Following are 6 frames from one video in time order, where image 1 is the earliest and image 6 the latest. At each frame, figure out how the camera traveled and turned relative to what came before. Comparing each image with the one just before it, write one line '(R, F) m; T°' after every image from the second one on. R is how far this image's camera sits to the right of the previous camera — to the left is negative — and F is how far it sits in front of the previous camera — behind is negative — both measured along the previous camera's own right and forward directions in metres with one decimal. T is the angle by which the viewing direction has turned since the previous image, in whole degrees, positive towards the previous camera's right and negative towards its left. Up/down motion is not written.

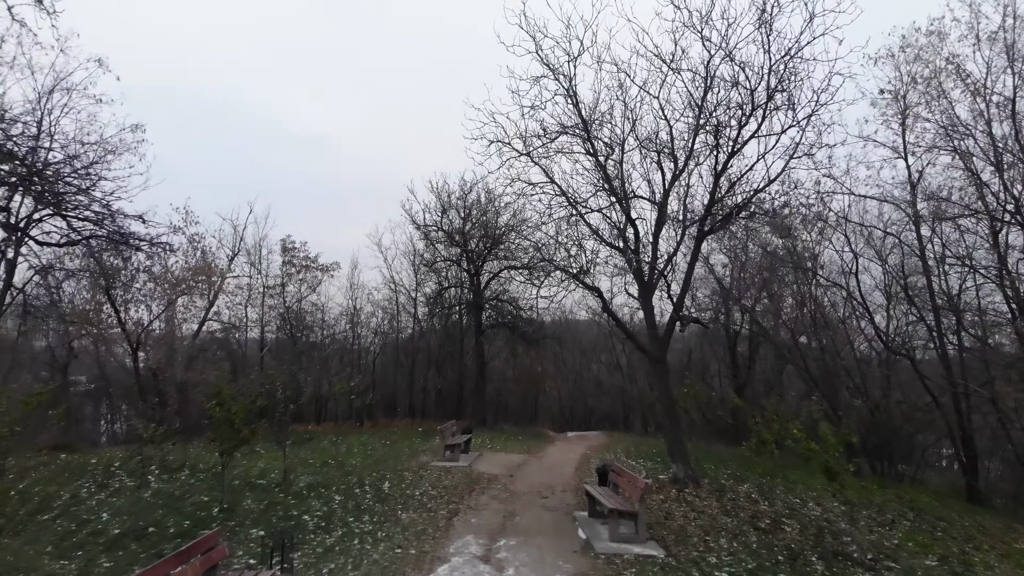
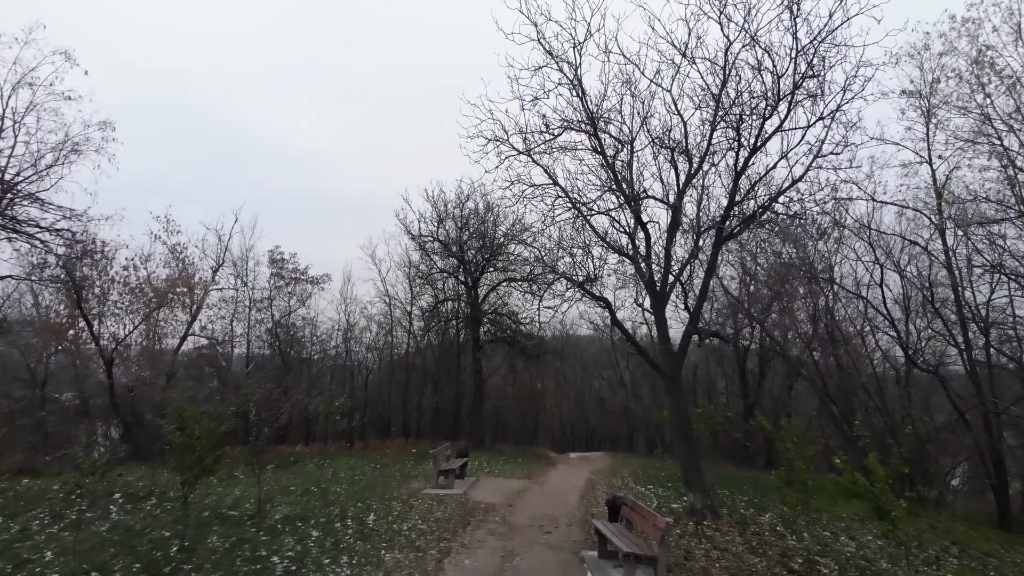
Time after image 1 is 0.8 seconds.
(0.0, +1.1) m; 0°
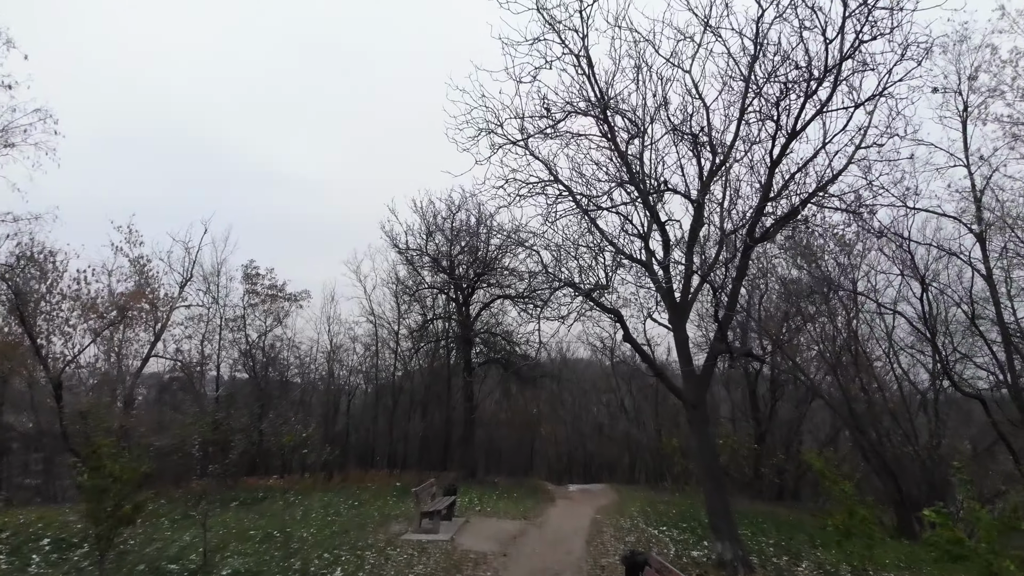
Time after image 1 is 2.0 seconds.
(0.0, +1.6) m; +1°
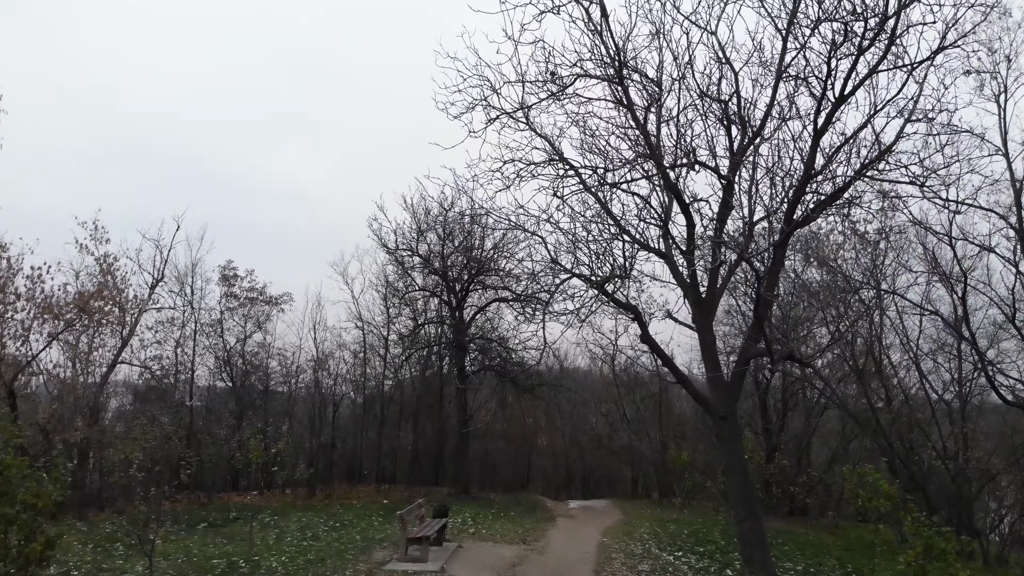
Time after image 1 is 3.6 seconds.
(-0.1, +1.3) m; +1°
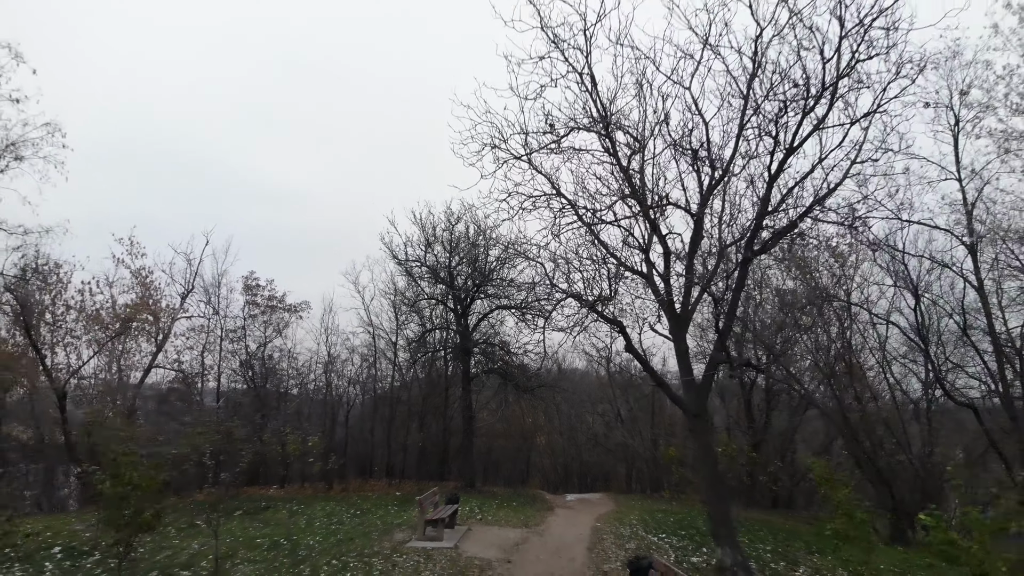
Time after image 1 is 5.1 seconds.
(-0.1, -1.5) m; 0°
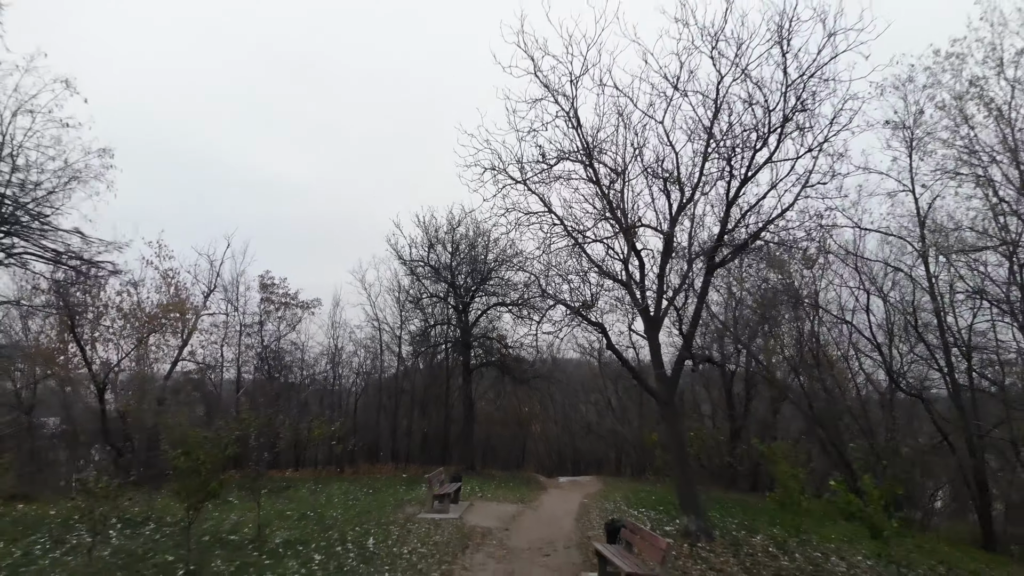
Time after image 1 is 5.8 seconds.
(0.0, -1.6) m; 0°
